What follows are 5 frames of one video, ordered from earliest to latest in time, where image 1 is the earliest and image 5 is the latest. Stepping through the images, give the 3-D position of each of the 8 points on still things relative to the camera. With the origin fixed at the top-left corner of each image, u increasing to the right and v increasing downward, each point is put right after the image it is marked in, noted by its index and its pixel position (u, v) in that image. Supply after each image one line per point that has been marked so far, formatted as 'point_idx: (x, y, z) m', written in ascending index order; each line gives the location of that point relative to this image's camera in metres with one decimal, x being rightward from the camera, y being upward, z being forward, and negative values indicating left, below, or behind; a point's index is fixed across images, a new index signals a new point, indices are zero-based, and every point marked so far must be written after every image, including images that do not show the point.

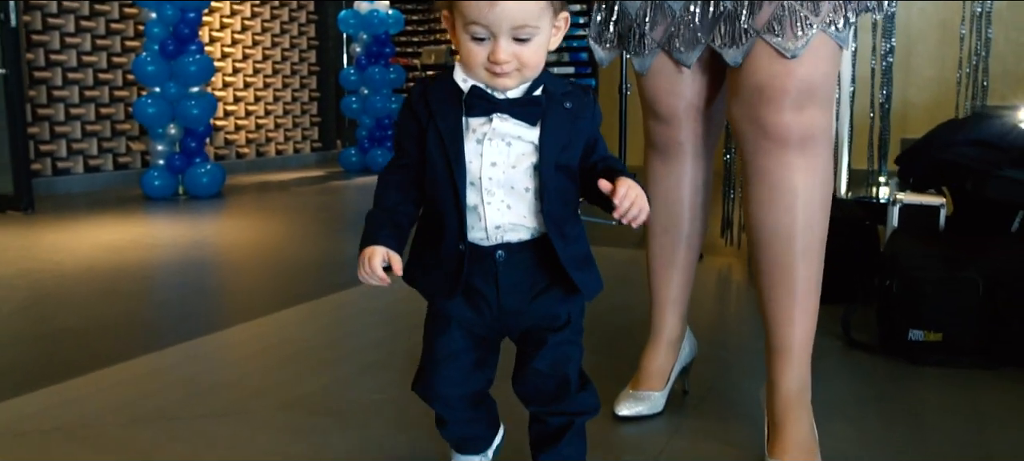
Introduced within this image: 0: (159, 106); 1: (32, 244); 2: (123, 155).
0: (-1.8, +0.6, +4.7) m
1: (-1.9, -0.1, +3.6) m
2: (-2.3, +0.4, +5.5) m
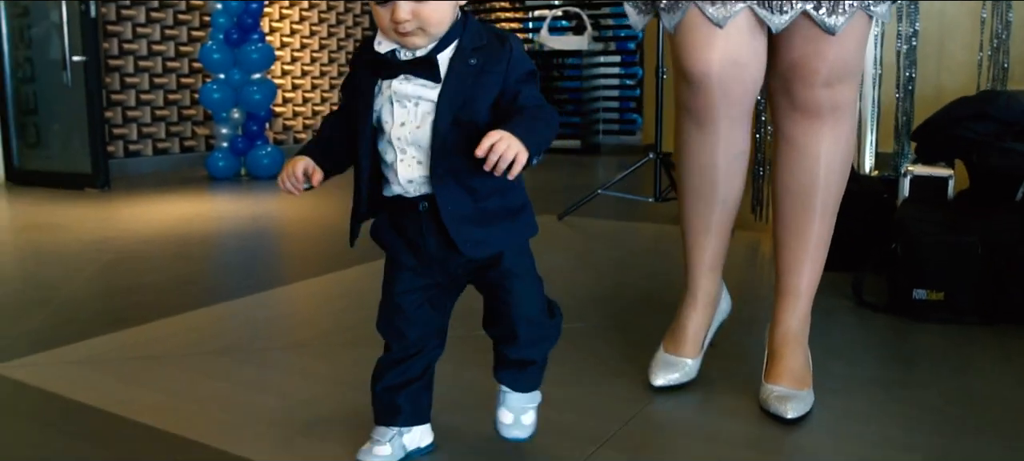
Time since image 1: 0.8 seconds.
0: (-1.6, +0.7, +5.0) m
1: (-1.7, 0.0, +3.9) m
2: (-2.0, +0.6, +5.8) m
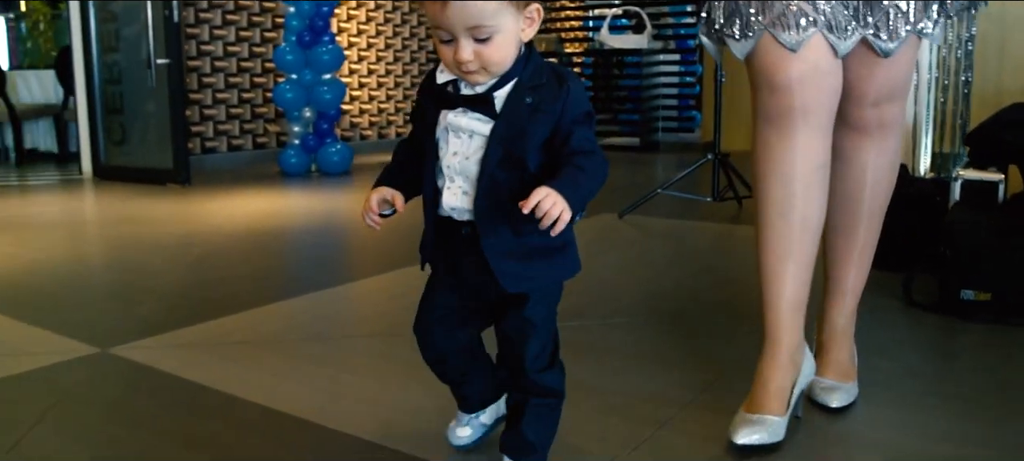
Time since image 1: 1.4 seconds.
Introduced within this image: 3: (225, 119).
0: (-1.2, +0.8, +5.2) m
1: (-1.4, +0.1, +4.1) m
2: (-1.6, +0.6, +6.1) m
3: (-1.8, +0.7, +5.8) m
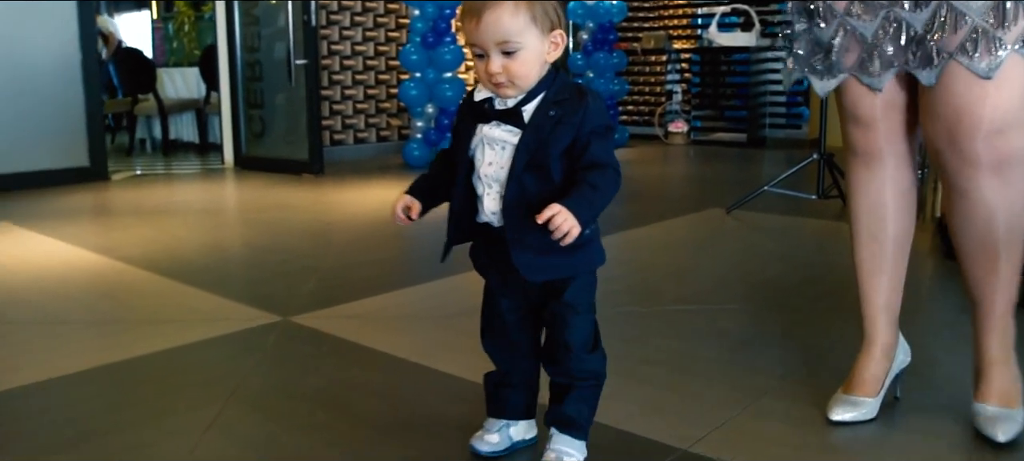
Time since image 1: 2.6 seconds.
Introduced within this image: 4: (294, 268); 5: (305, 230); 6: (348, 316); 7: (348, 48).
0: (-0.6, +0.9, +5.6) m
1: (-0.9, +0.1, +4.5) m
2: (-0.9, +0.7, +6.5) m
3: (-1.1, +0.8, +6.3) m
4: (-0.7, -0.1, +3.0) m
5: (-0.9, 0.0, +3.8) m
6: (-0.4, -0.2, +2.3) m
7: (-1.1, +1.2, +6.1) m
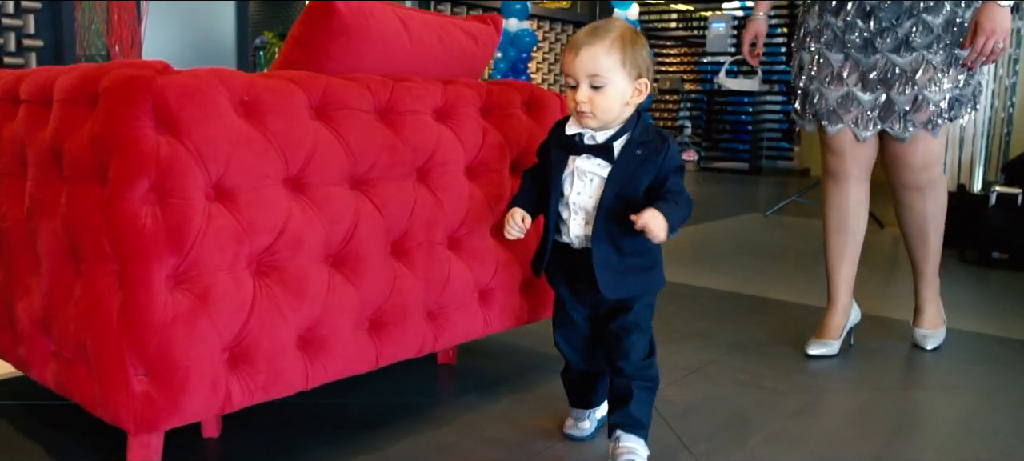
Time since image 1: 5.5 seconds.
0: (-0.1, +0.9, +7.0) m
1: (-0.4, +0.2, +5.9) m
2: (-0.5, +0.7, +7.9) m
3: (-0.7, +0.8, +7.6) m
4: (-0.1, 0.0, +4.3) m
5: (-0.3, +0.1, +5.2) m
6: (+0.3, -0.1, +3.7) m
7: (-0.6, +1.2, +7.5) m
